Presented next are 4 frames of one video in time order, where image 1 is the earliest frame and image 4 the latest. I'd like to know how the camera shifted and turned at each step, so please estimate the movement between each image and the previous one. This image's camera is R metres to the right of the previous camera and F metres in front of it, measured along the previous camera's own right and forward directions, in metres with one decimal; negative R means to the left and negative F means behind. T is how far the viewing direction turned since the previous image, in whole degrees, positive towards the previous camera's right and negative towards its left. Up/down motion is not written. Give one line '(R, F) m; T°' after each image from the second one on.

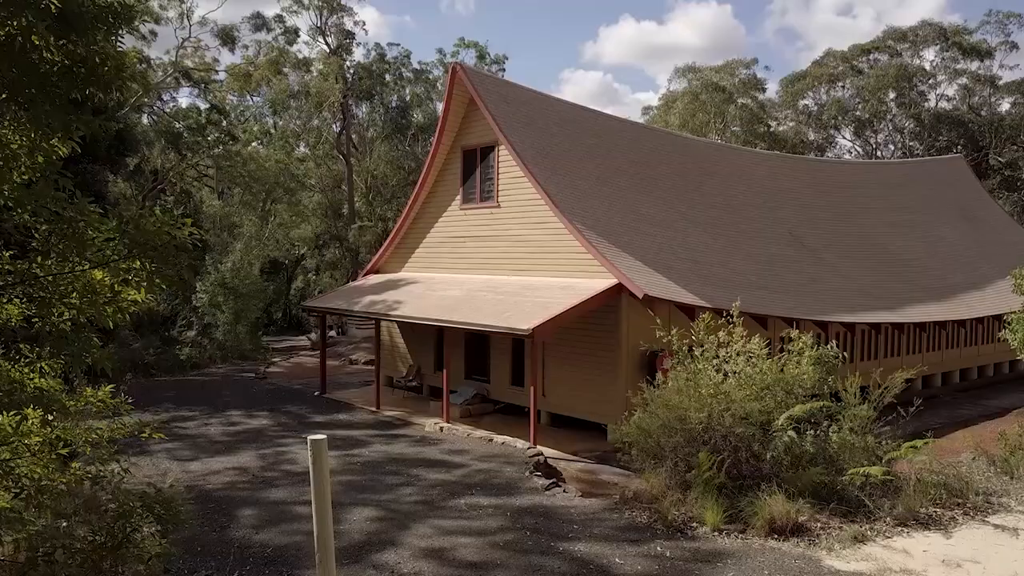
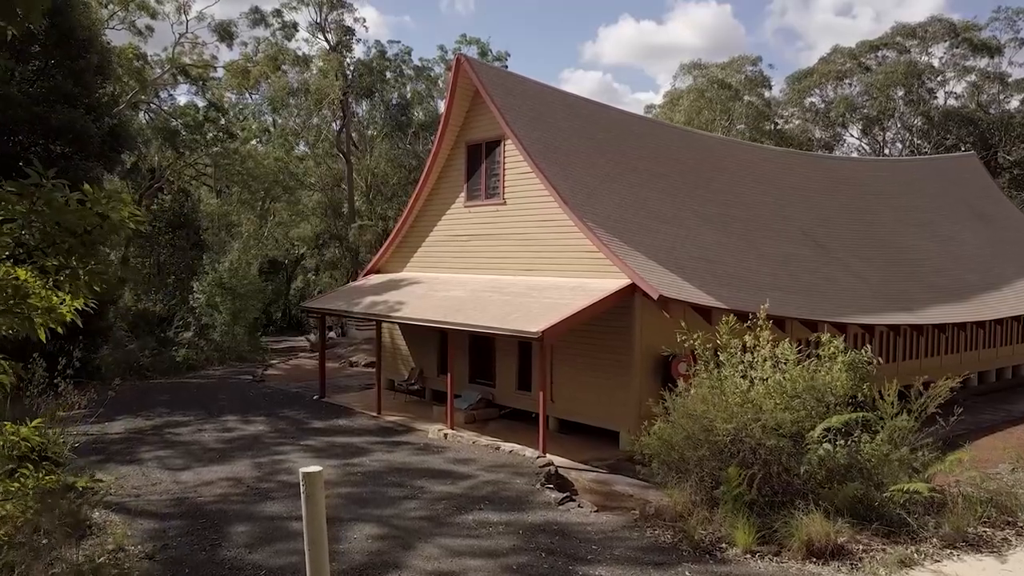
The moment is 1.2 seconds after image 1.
(-0.1, +0.6) m; 0°
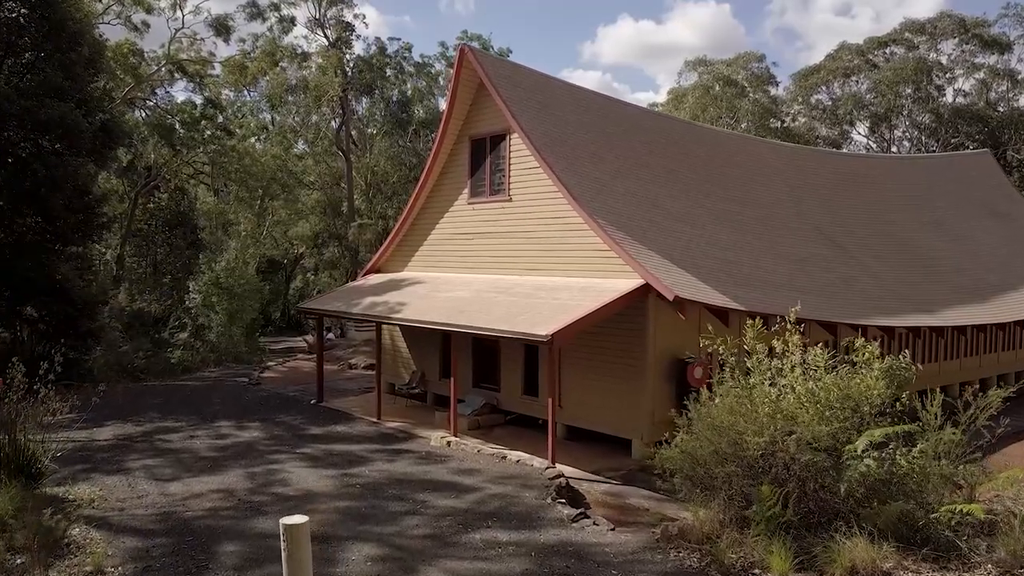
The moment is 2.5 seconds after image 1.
(-0.1, +0.6) m; 0°
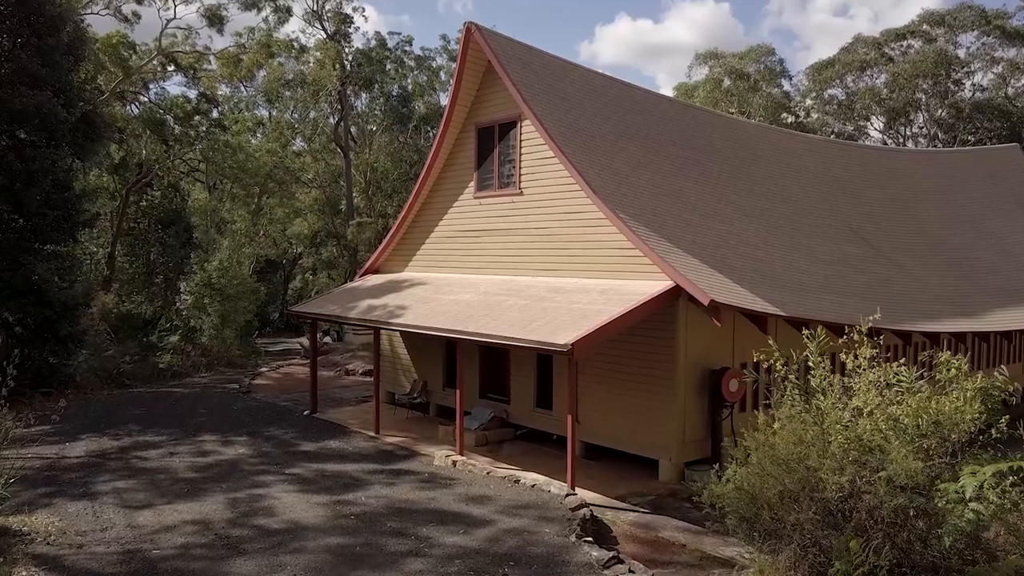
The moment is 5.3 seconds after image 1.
(-0.2, +1.3) m; 0°
